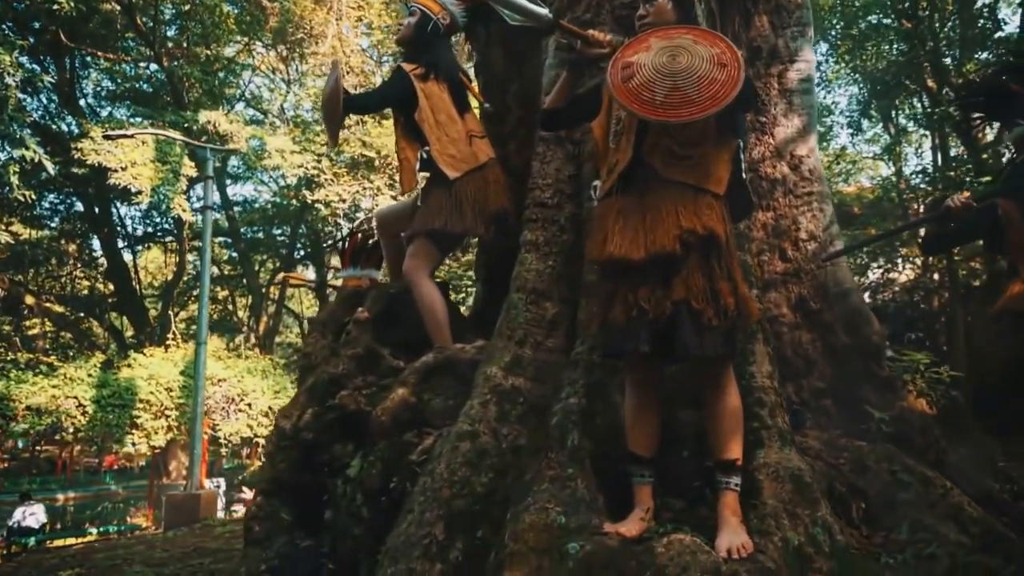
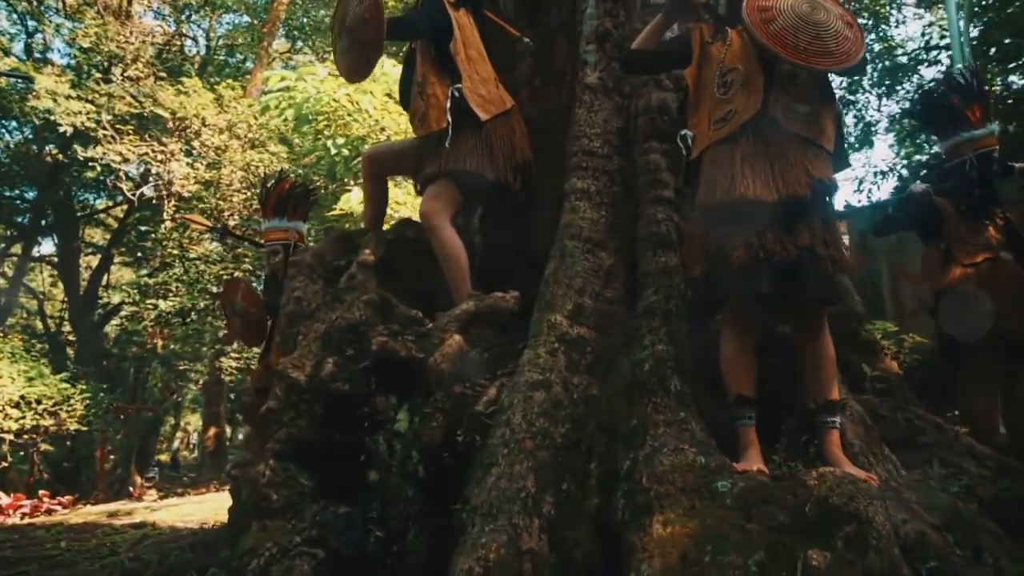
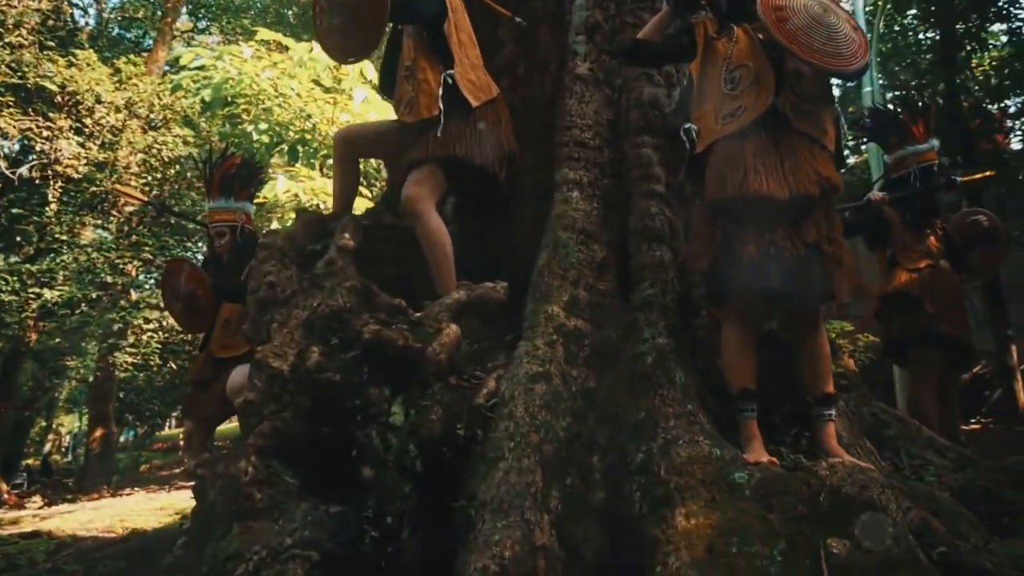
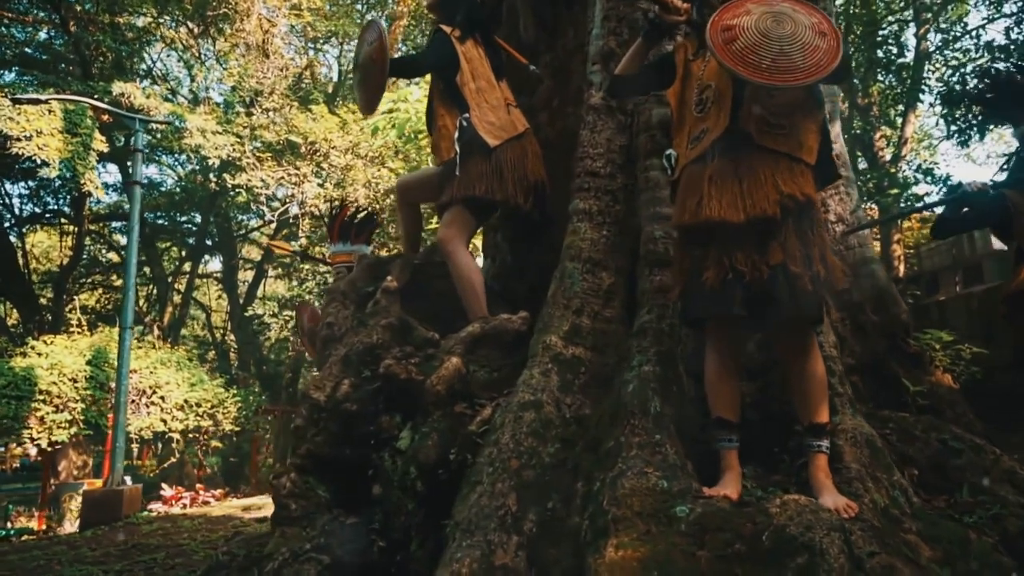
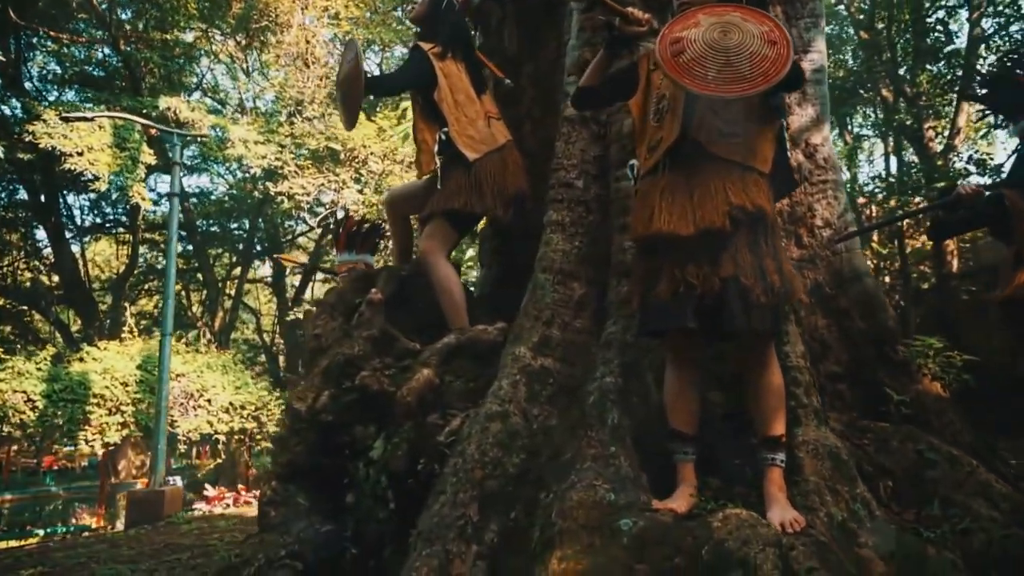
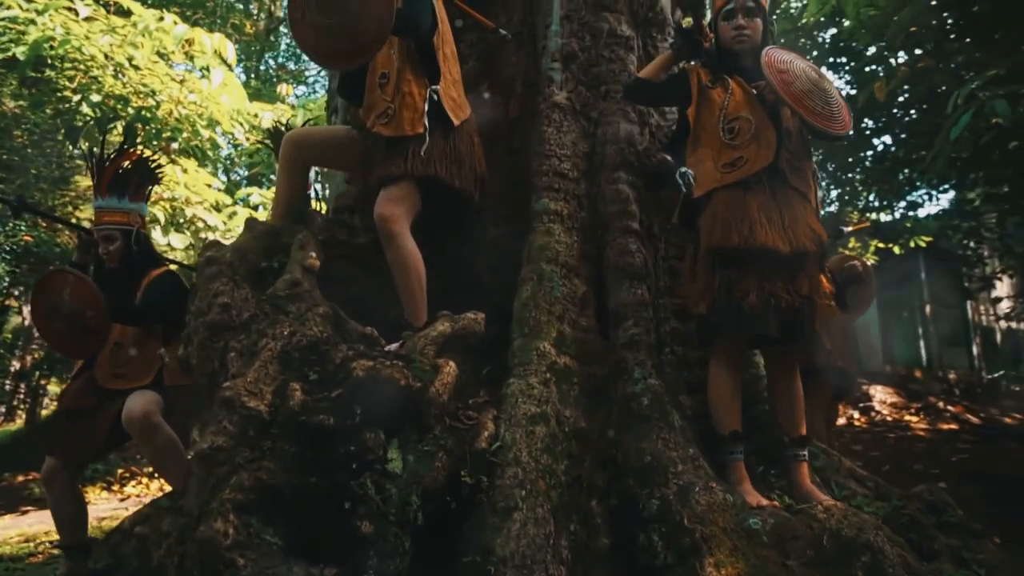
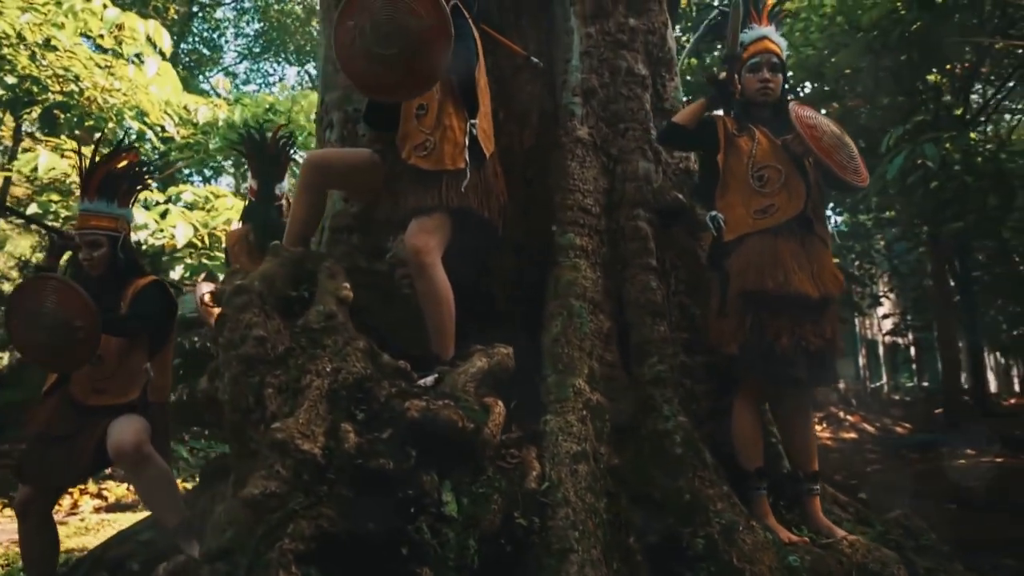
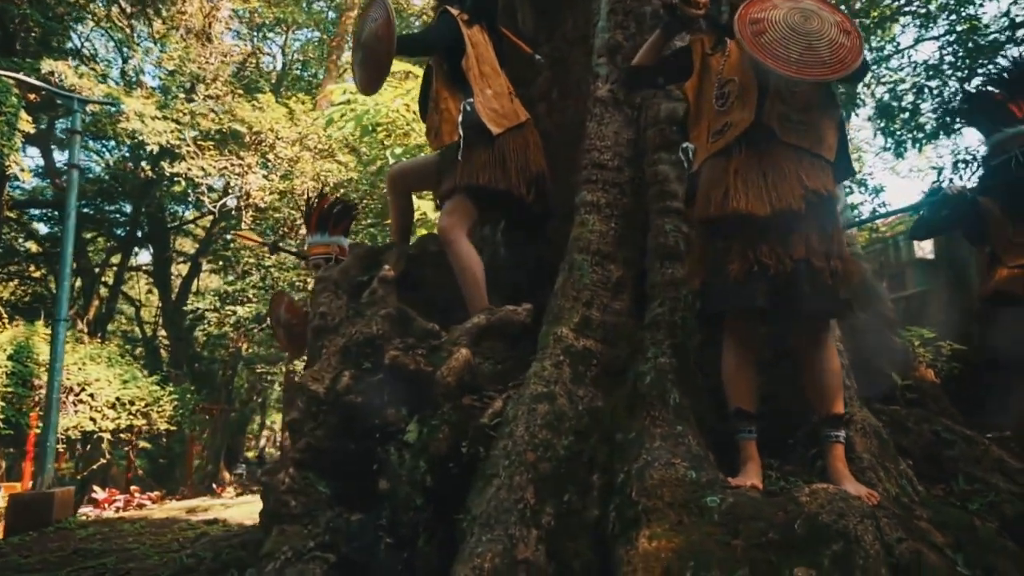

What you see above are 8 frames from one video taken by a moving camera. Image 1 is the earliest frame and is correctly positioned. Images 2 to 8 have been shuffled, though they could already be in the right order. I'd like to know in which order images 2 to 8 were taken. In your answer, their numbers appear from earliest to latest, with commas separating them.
5, 4, 8, 2, 3, 6, 7
